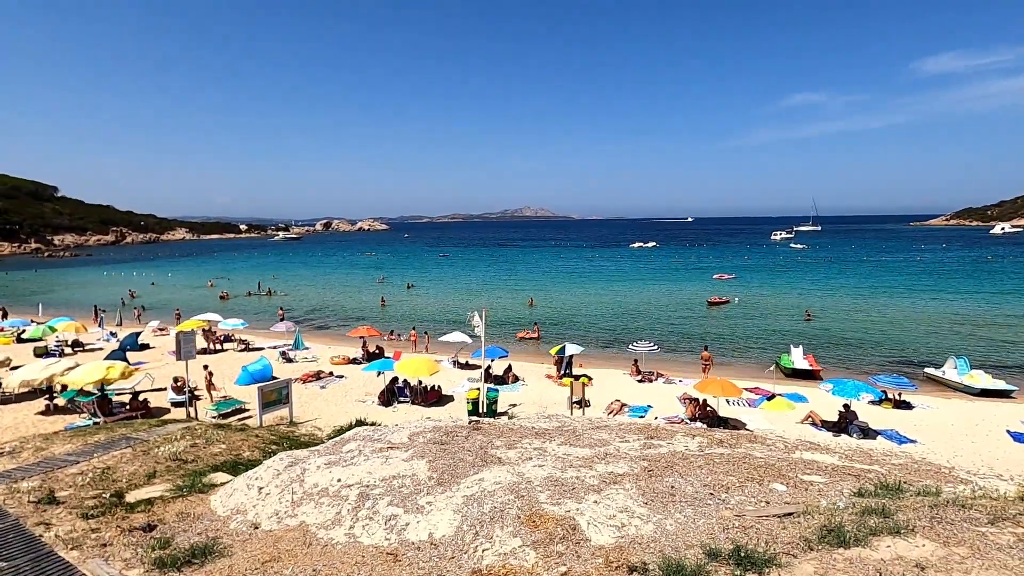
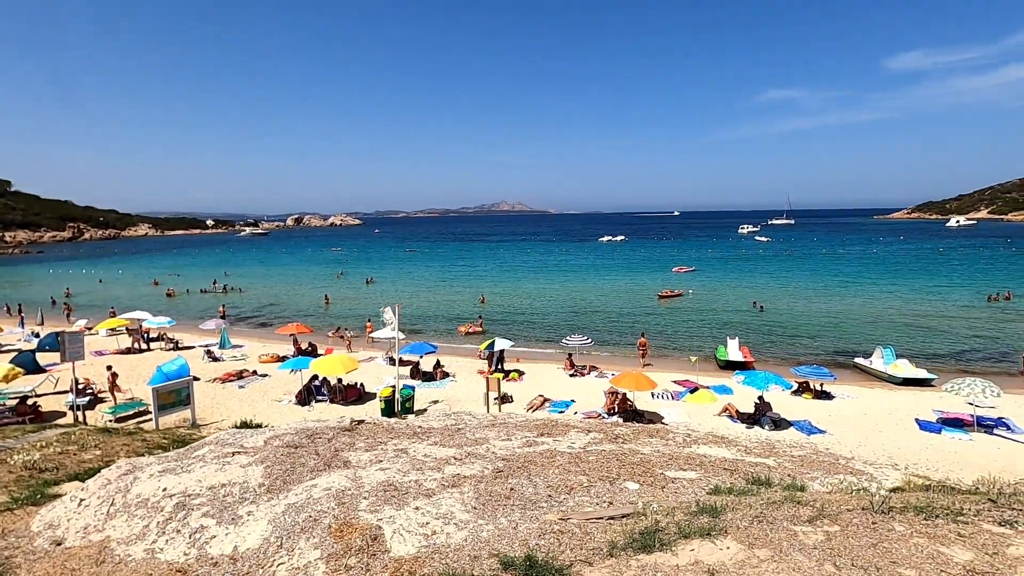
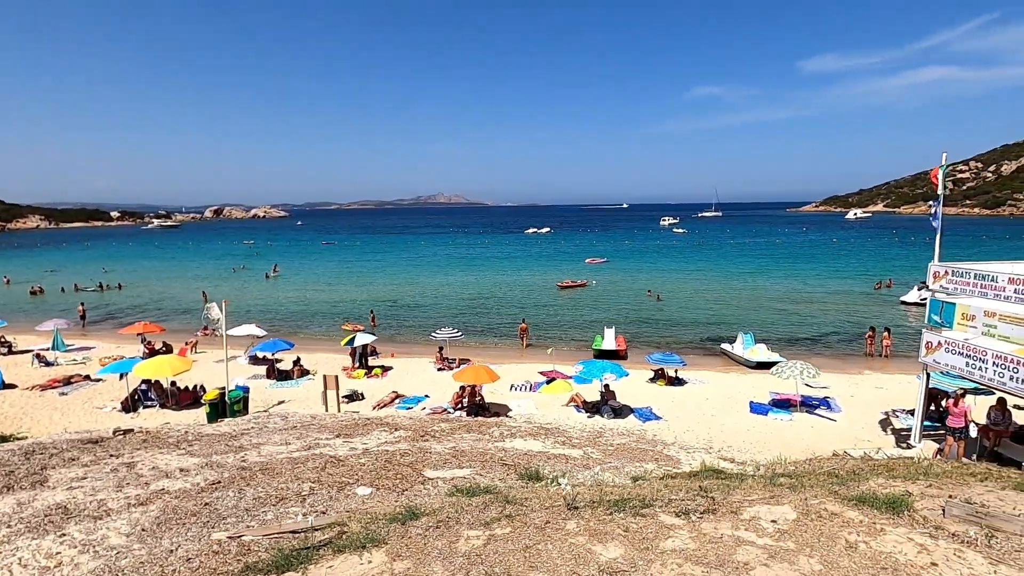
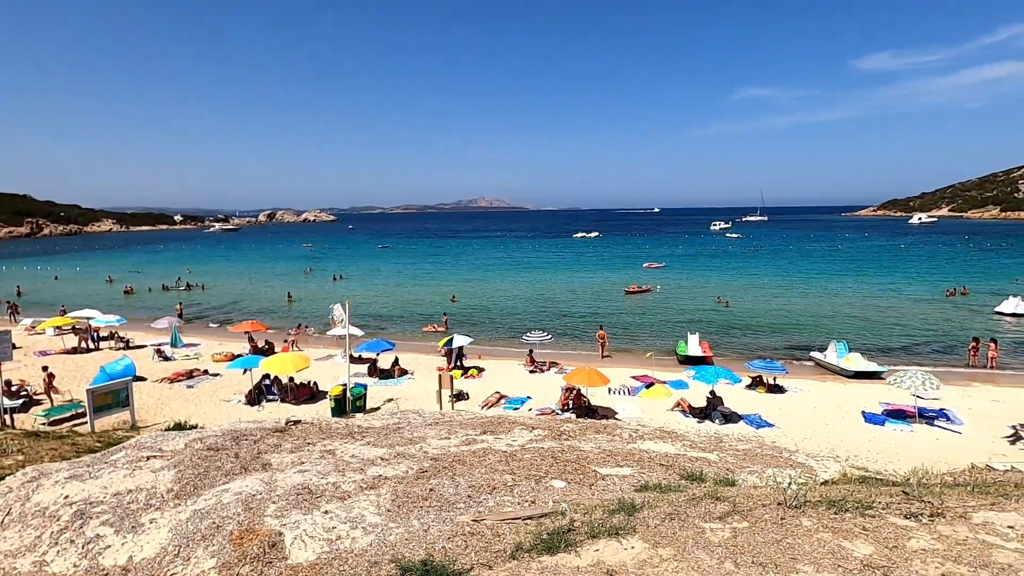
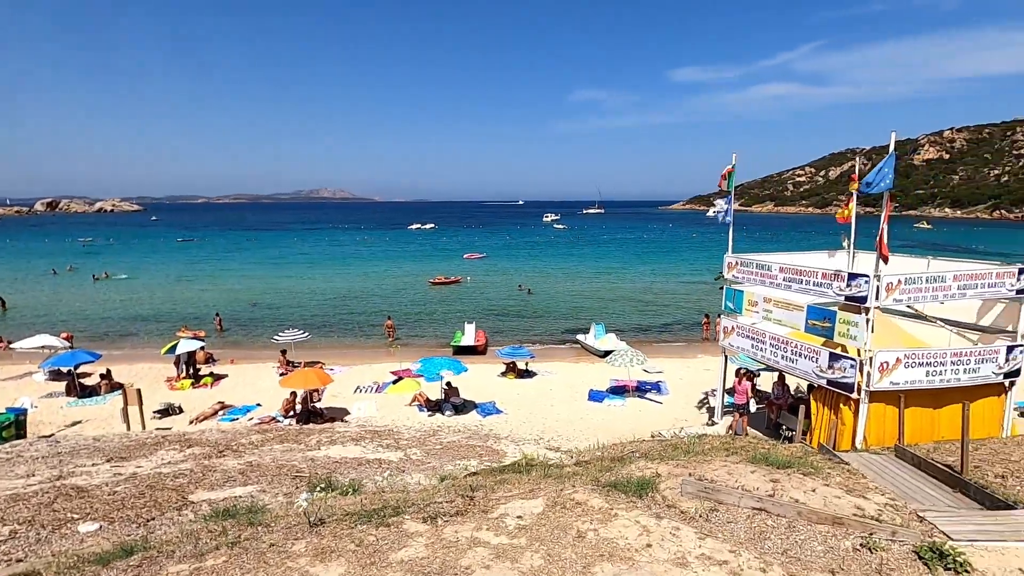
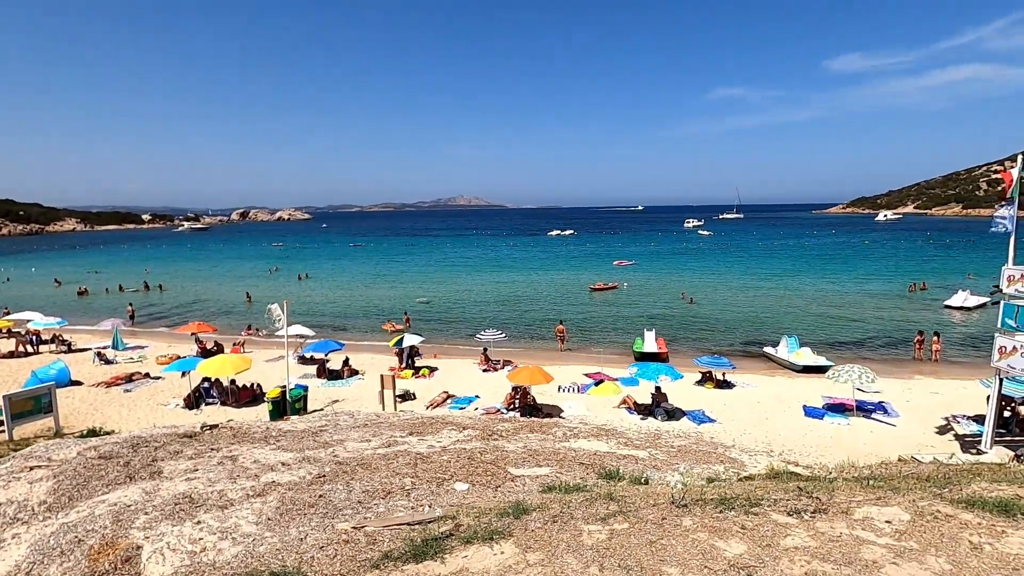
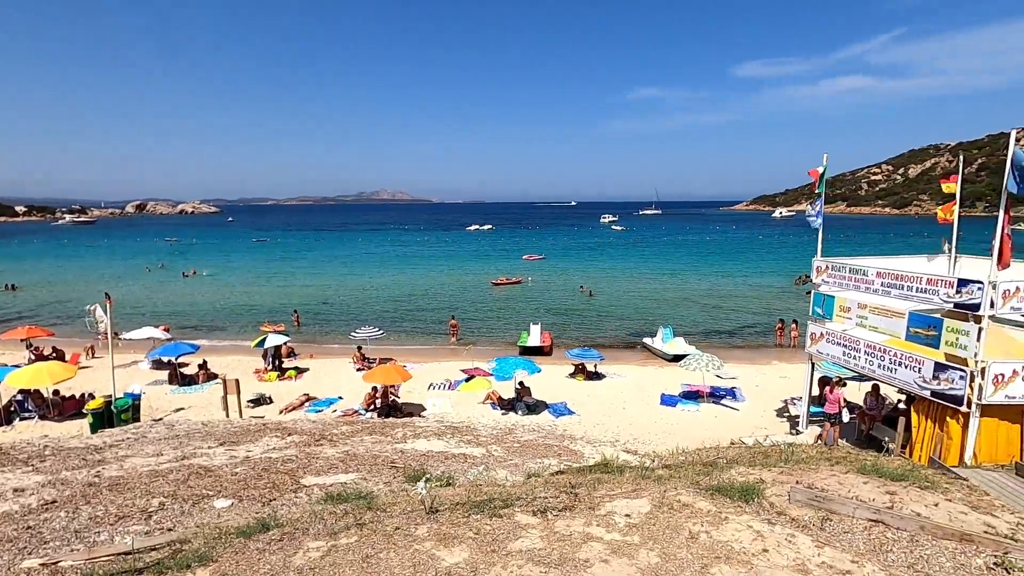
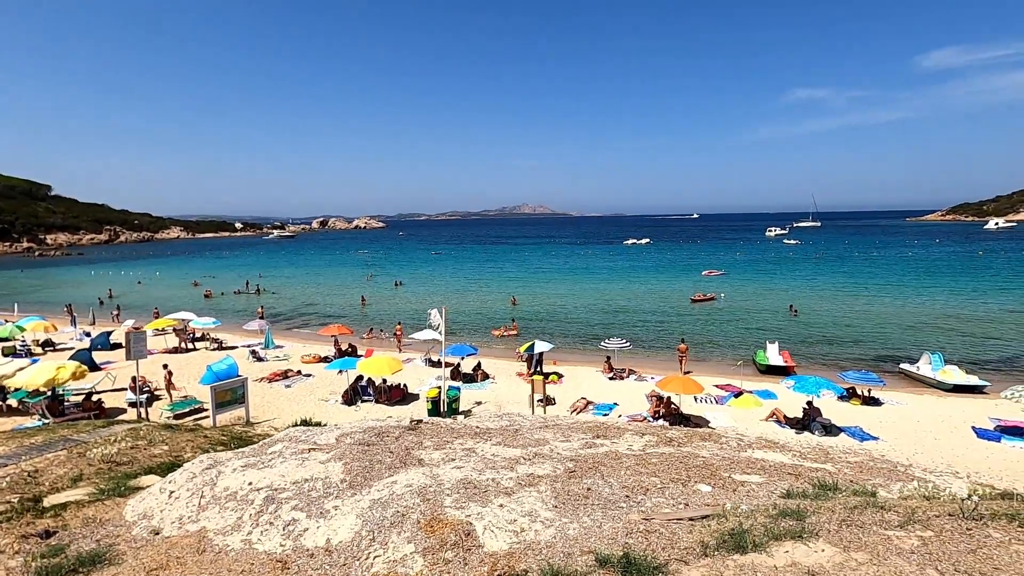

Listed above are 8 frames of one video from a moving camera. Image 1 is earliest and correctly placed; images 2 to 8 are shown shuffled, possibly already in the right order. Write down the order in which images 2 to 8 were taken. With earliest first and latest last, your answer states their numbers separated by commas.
8, 2, 4, 6, 3, 7, 5
